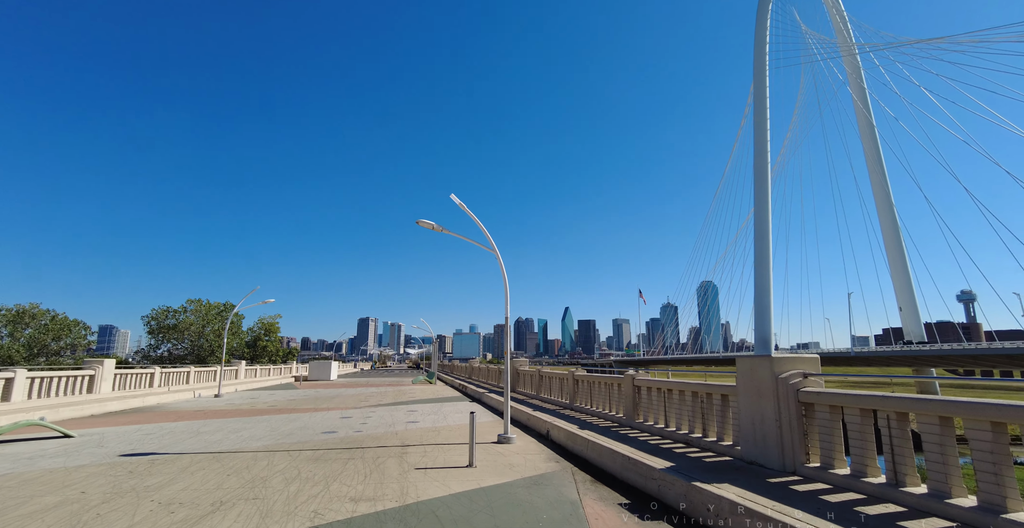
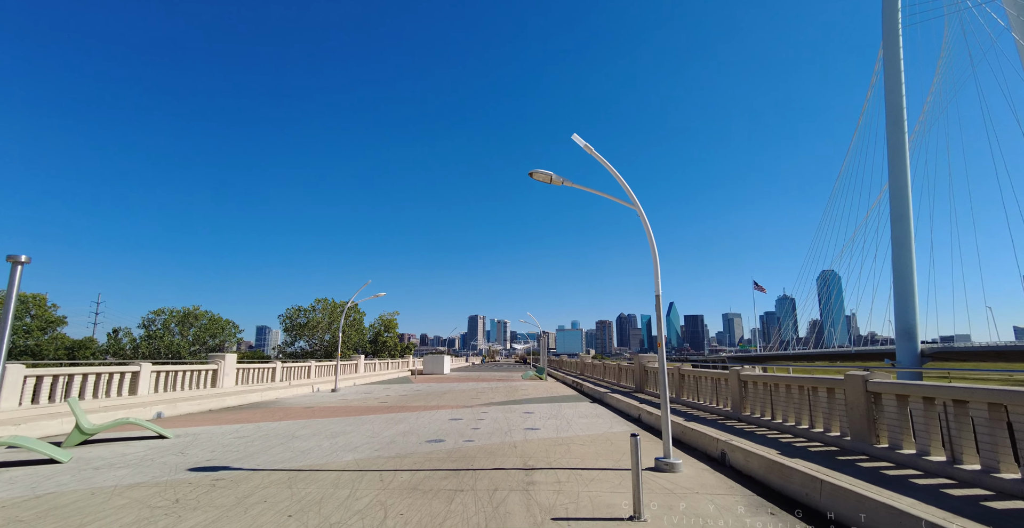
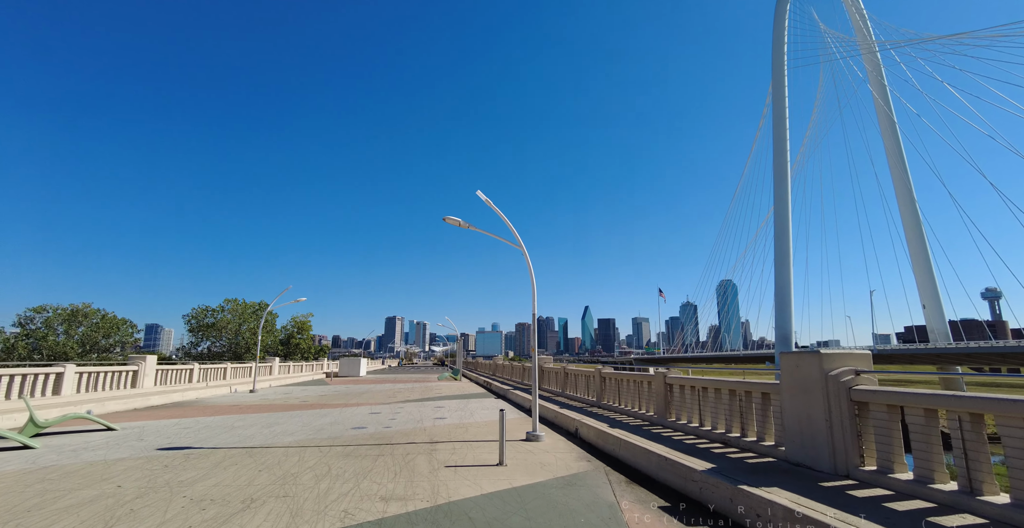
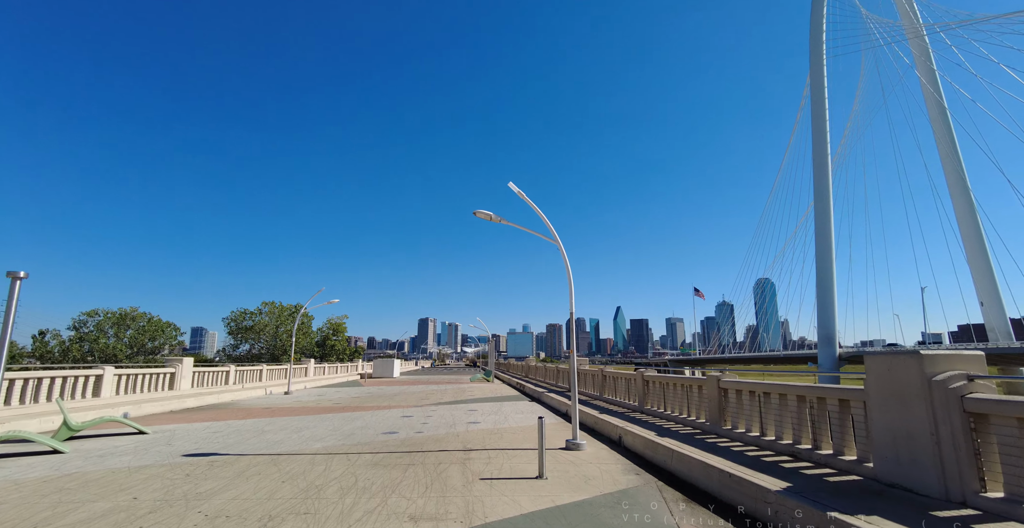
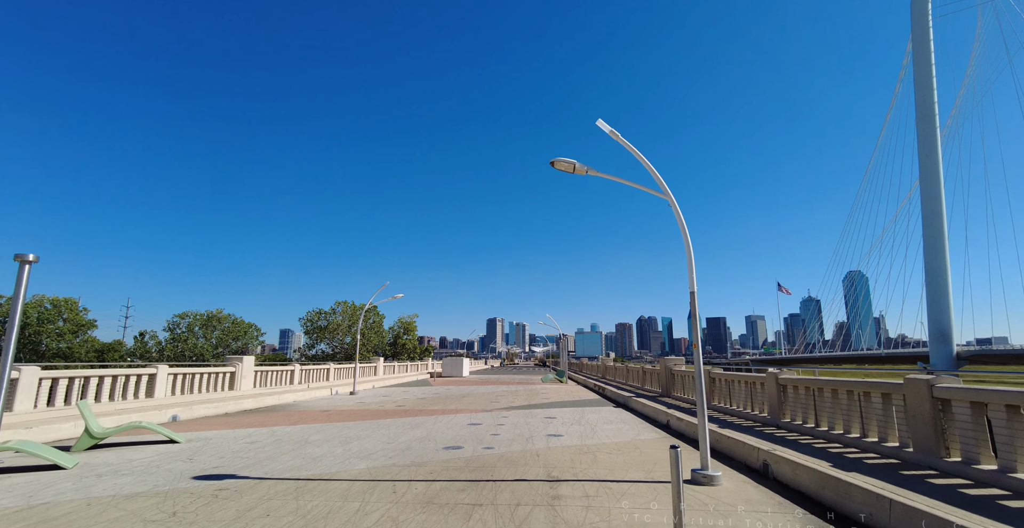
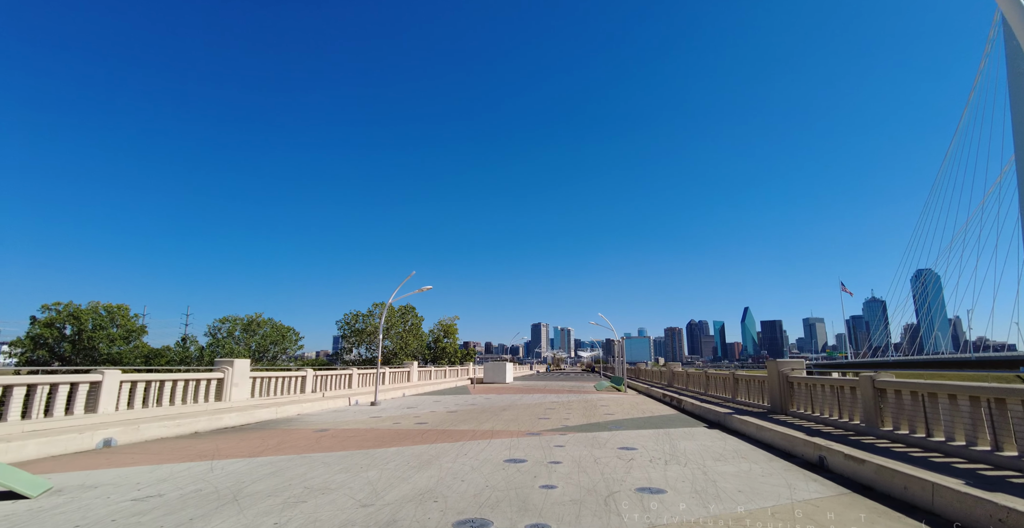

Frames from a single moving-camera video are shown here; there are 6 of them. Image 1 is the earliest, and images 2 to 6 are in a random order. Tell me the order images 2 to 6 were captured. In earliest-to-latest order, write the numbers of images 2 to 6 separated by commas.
3, 4, 2, 5, 6
